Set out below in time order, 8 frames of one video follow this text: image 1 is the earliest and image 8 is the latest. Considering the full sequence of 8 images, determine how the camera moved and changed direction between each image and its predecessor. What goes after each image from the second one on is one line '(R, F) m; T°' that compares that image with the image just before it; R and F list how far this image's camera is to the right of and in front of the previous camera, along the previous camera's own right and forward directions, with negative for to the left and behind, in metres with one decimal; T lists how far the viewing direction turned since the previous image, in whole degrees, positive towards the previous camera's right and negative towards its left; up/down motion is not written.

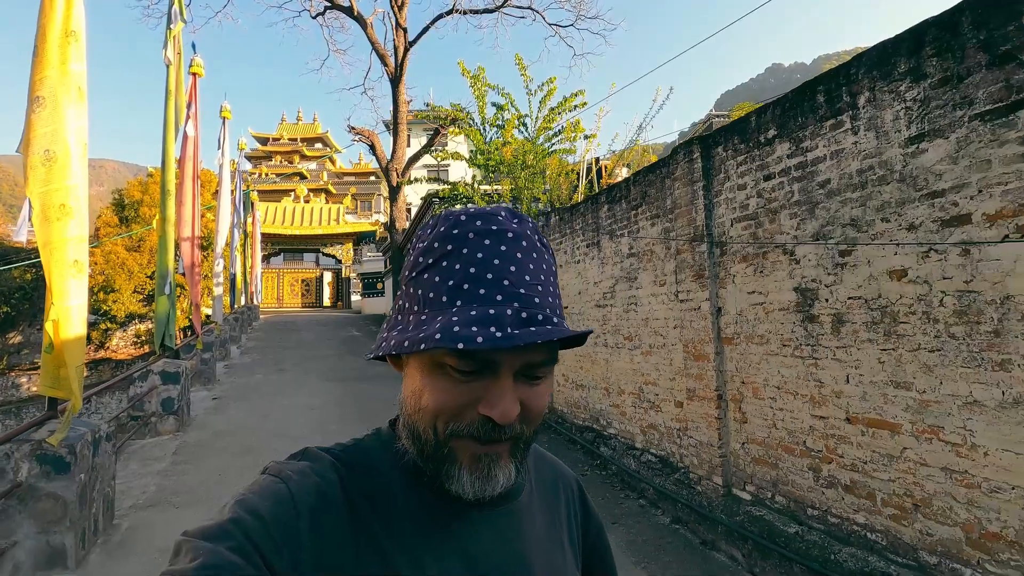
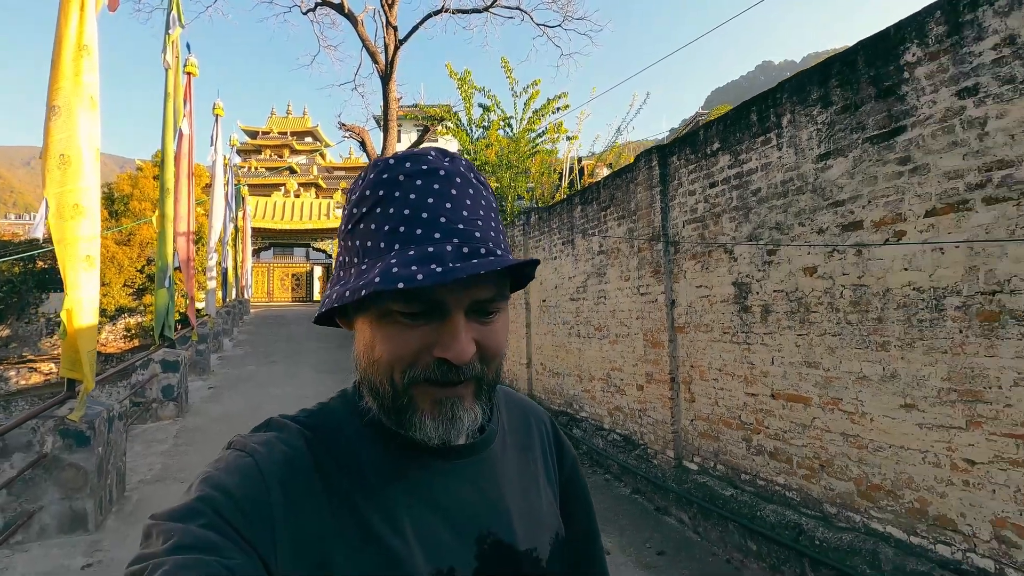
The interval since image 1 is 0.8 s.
(+0.1, -0.5) m; +1°
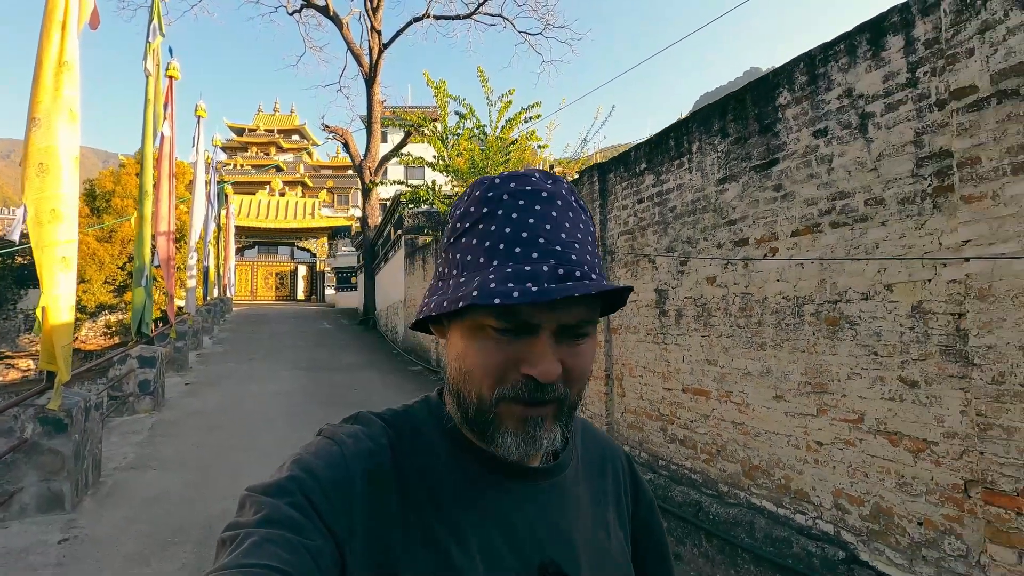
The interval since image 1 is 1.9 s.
(+0.4, -0.5) m; +1°
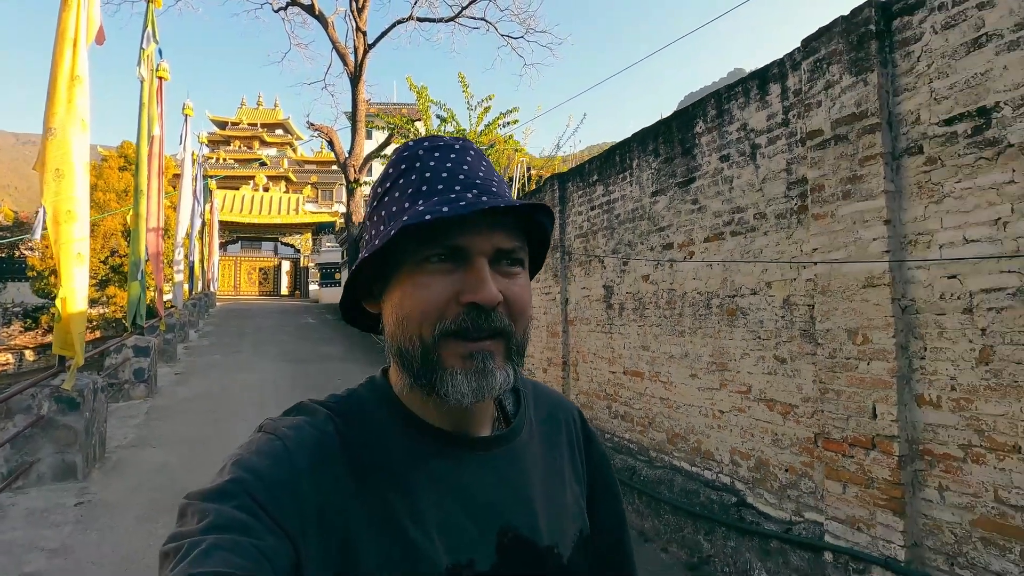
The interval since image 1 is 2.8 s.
(+0.2, -0.7) m; +2°
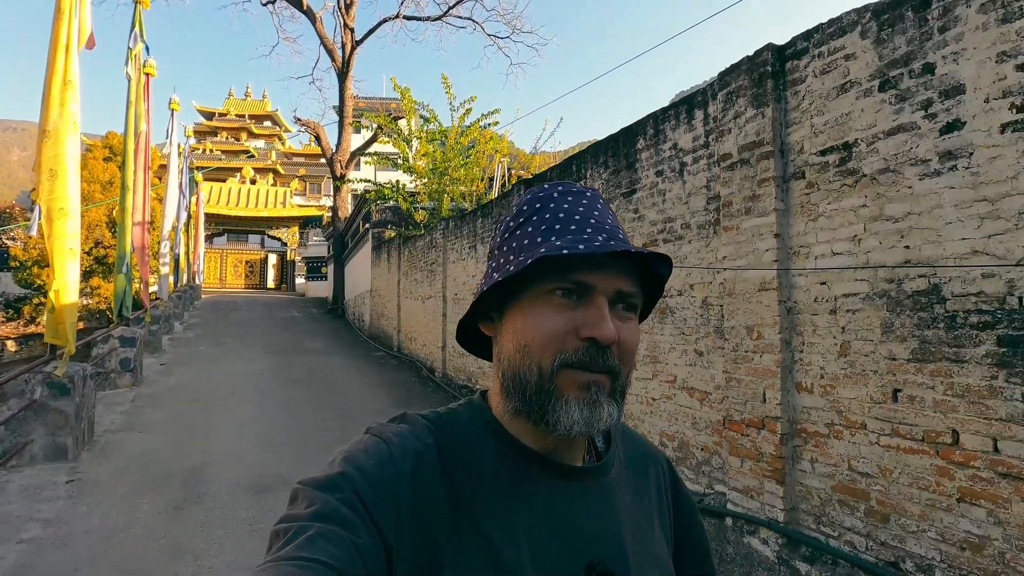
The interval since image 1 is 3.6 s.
(+0.3, -0.5) m; +1°
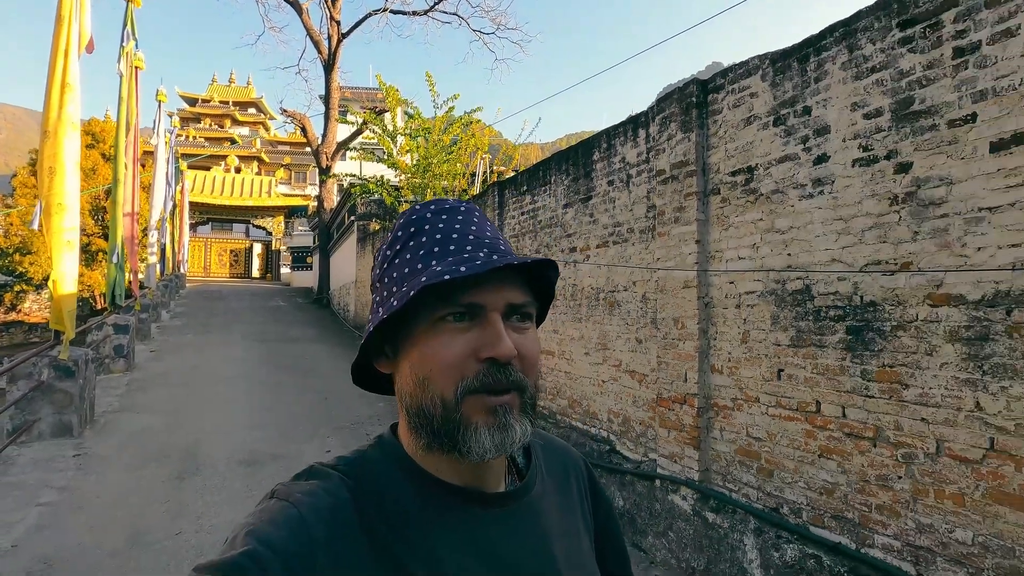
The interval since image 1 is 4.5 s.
(+0.2, -0.6) m; +1°
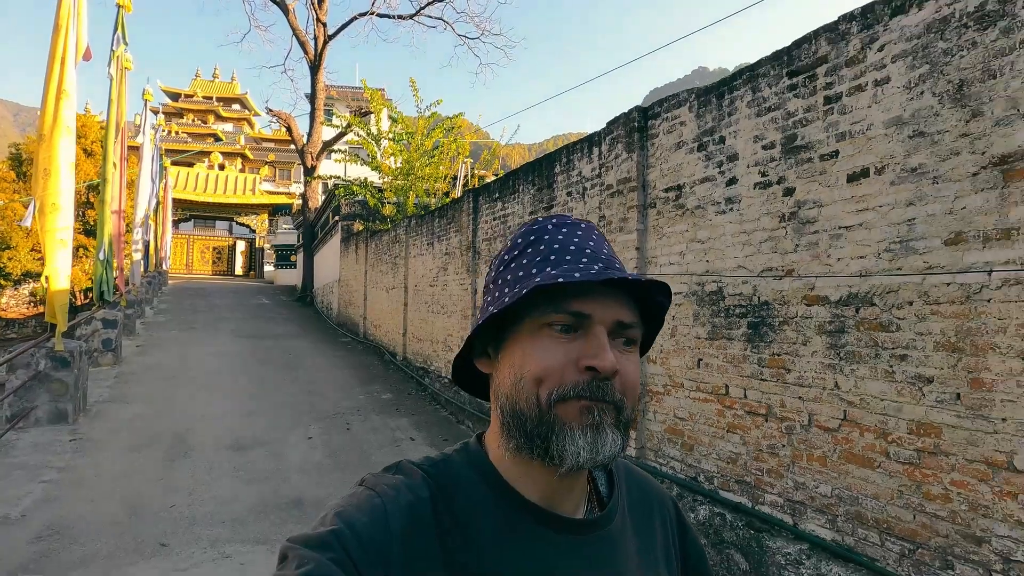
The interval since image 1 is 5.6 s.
(+0.2, -0.6) m; +2°
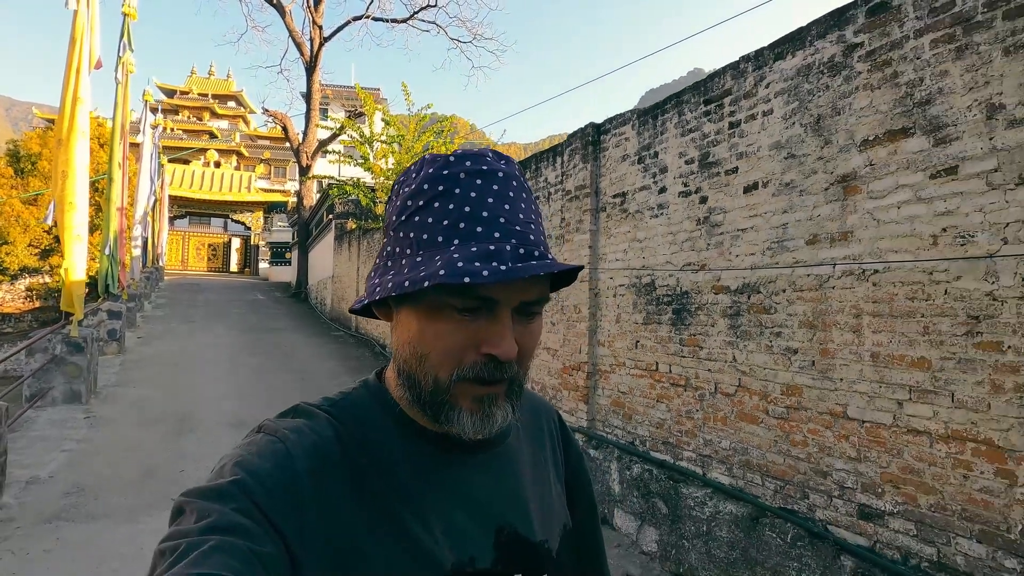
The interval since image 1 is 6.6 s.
(+0.3, -0.7) m; +1°
